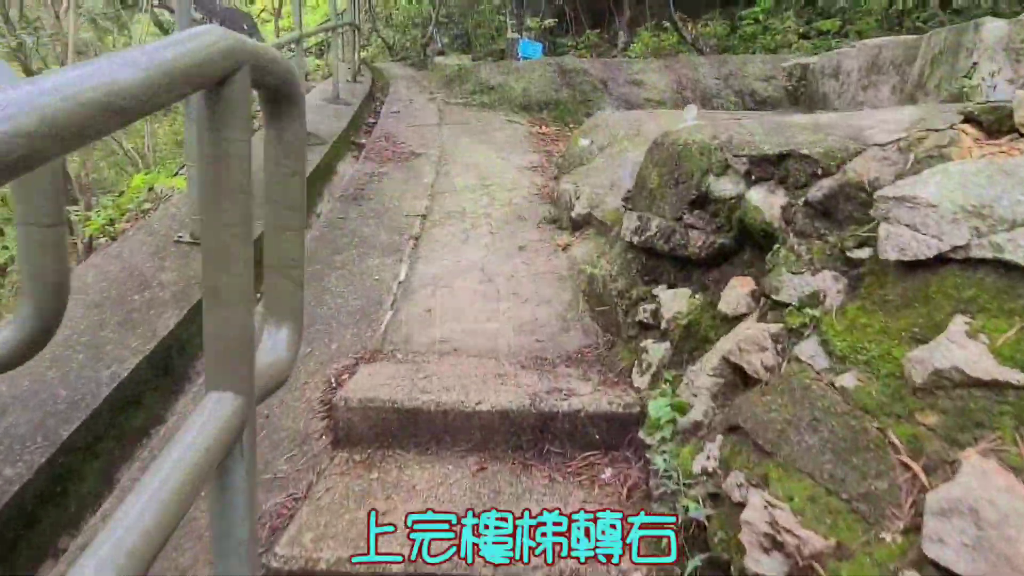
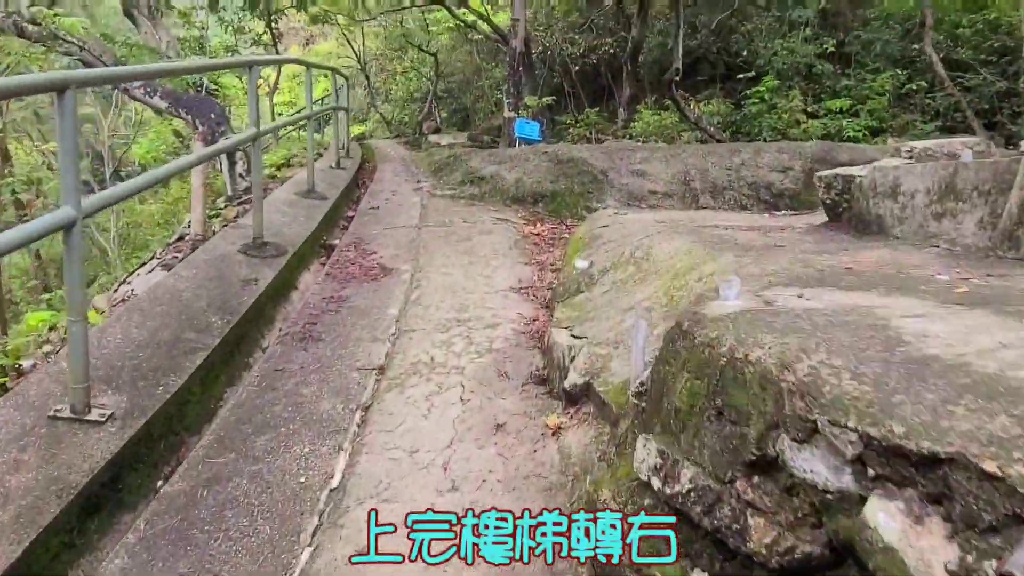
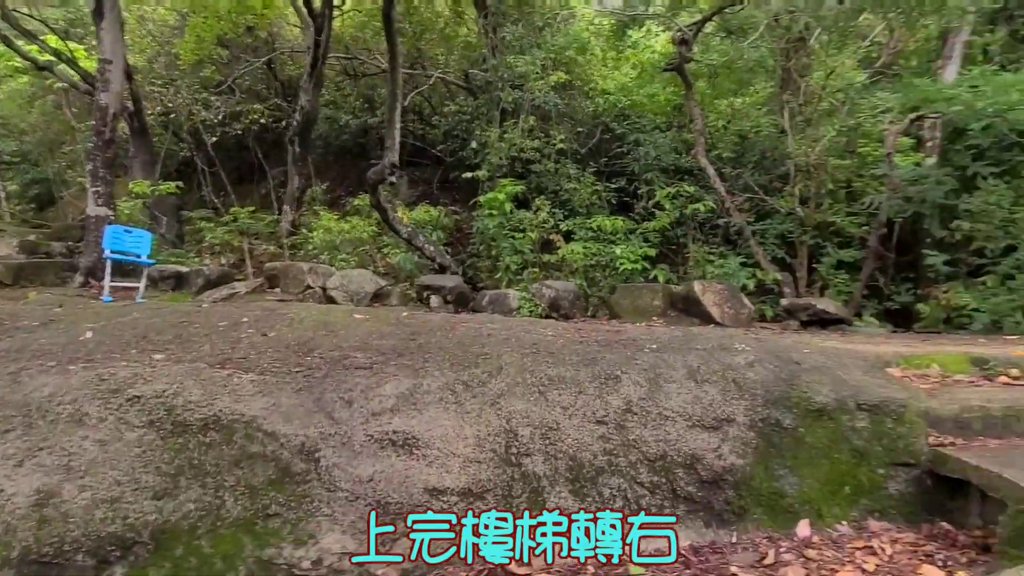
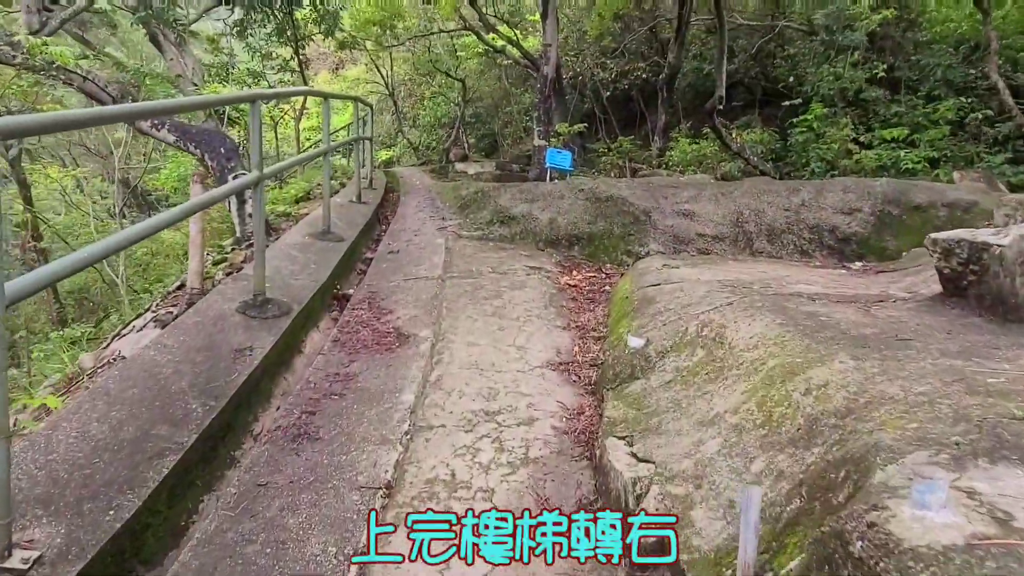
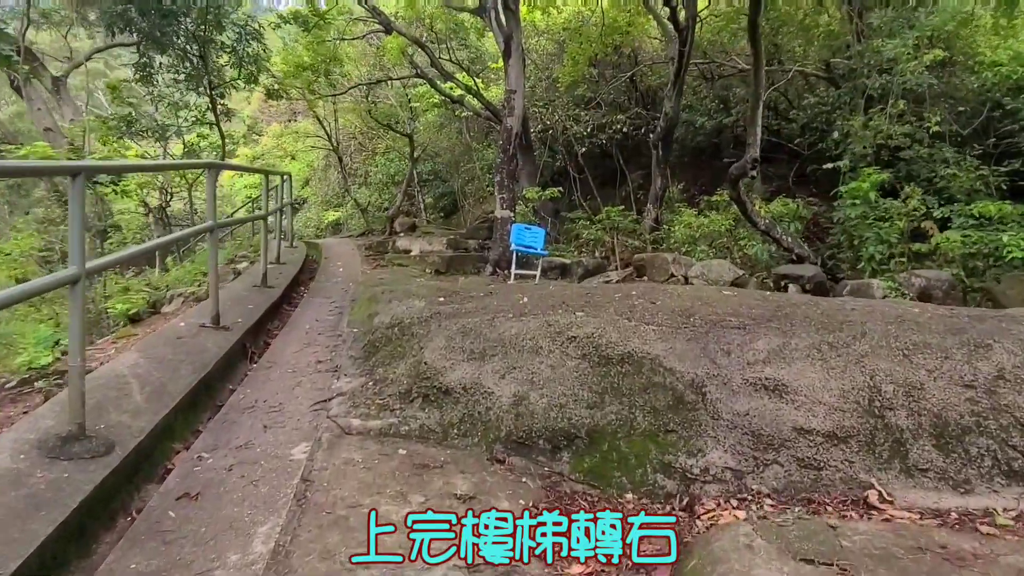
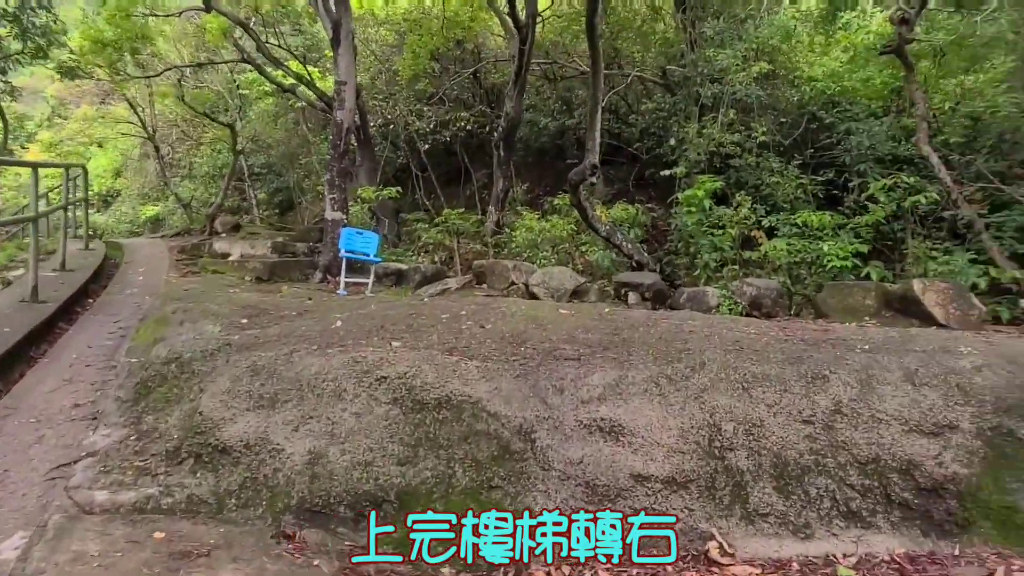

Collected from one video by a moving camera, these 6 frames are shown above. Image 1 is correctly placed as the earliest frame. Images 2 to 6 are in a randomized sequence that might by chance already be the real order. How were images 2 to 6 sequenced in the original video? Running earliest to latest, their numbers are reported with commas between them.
2, 4, 5, 6, 3
